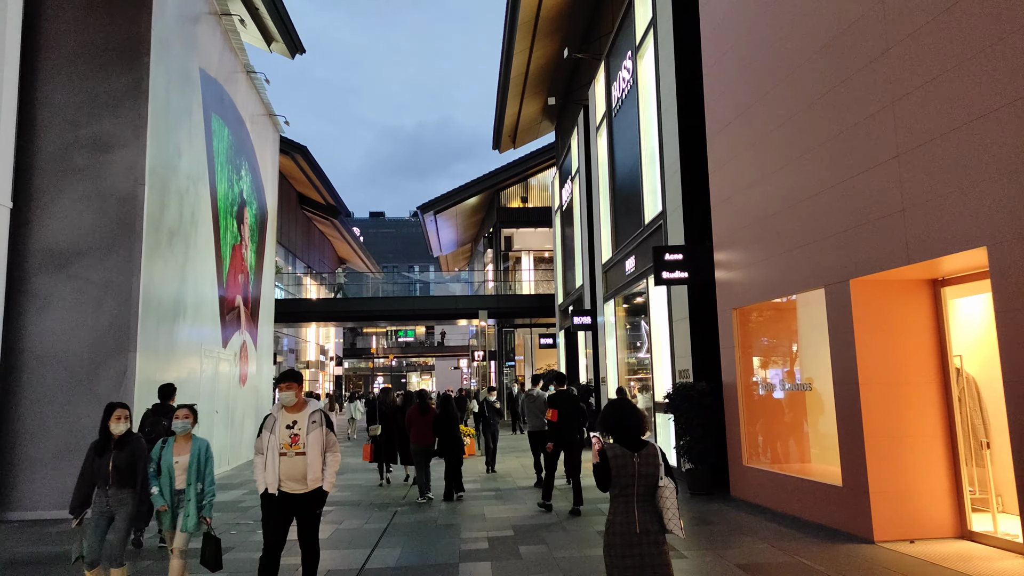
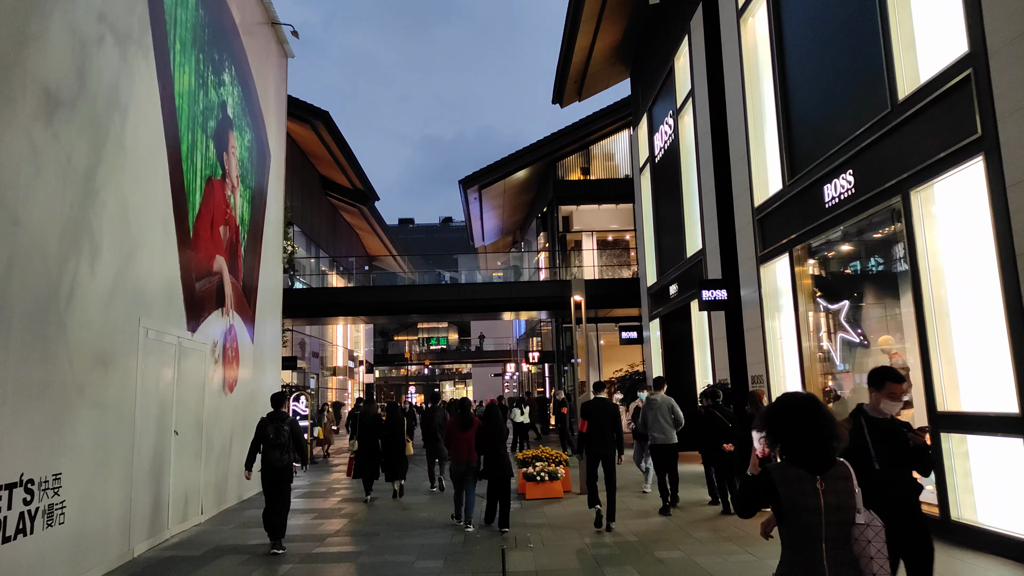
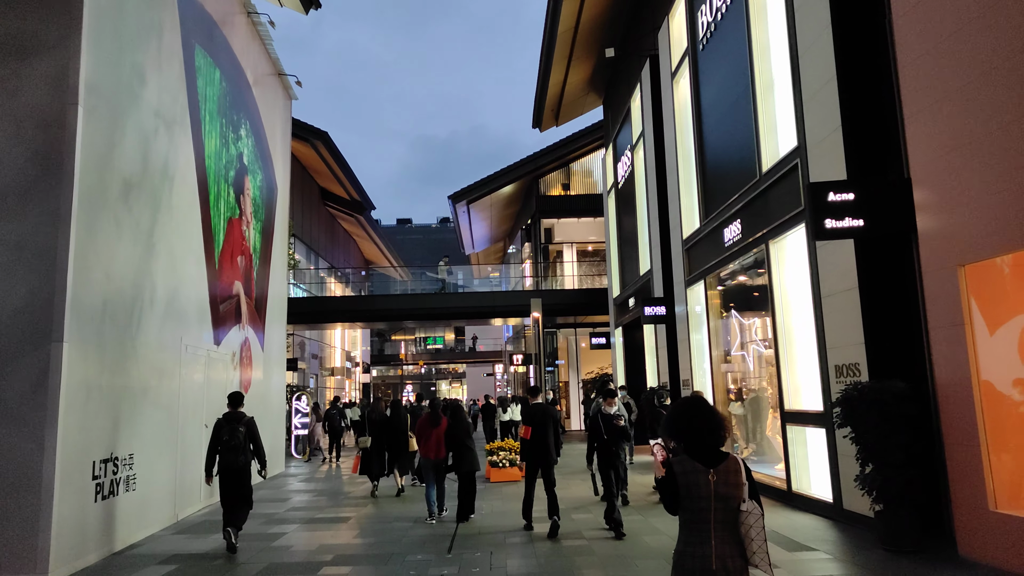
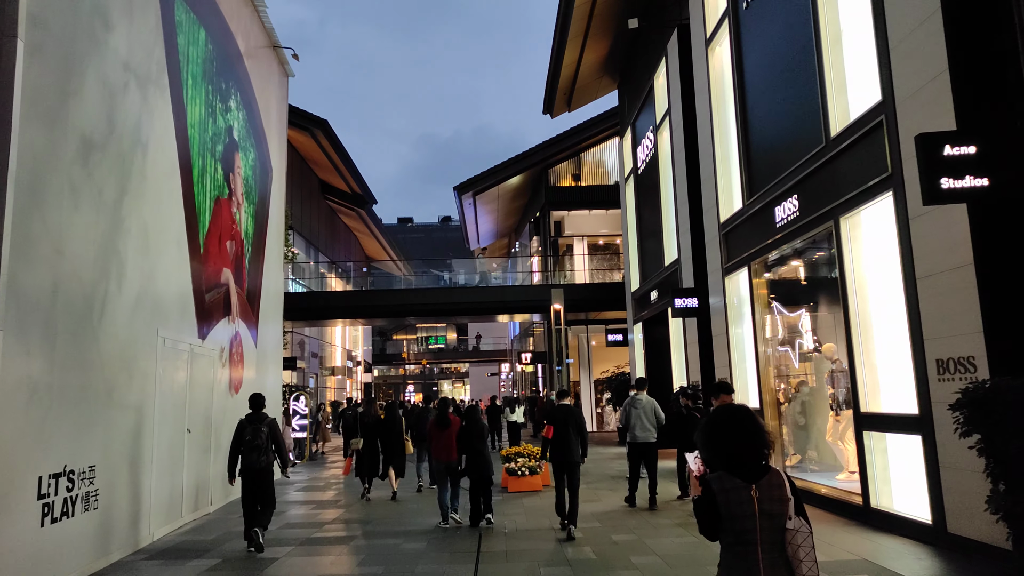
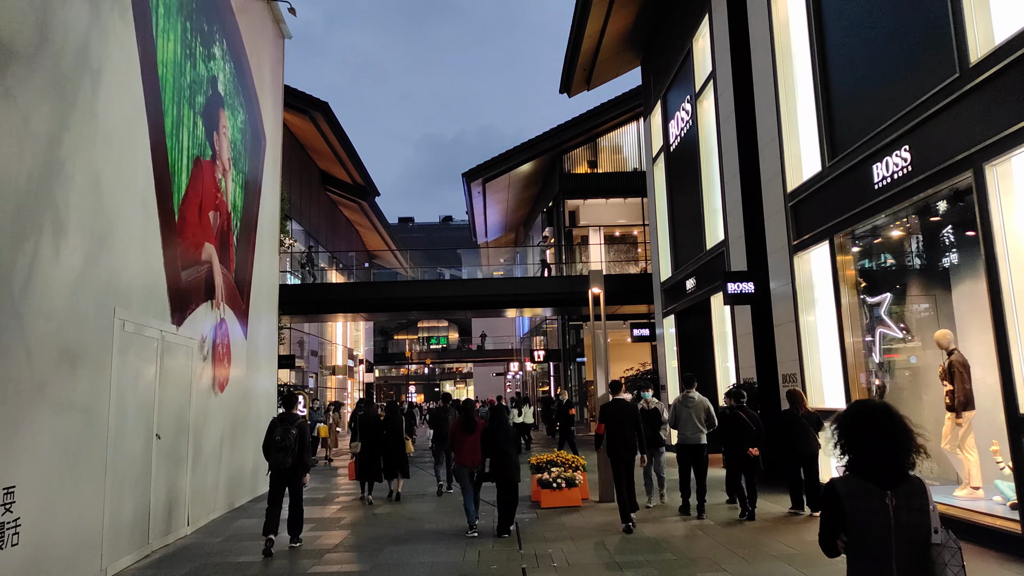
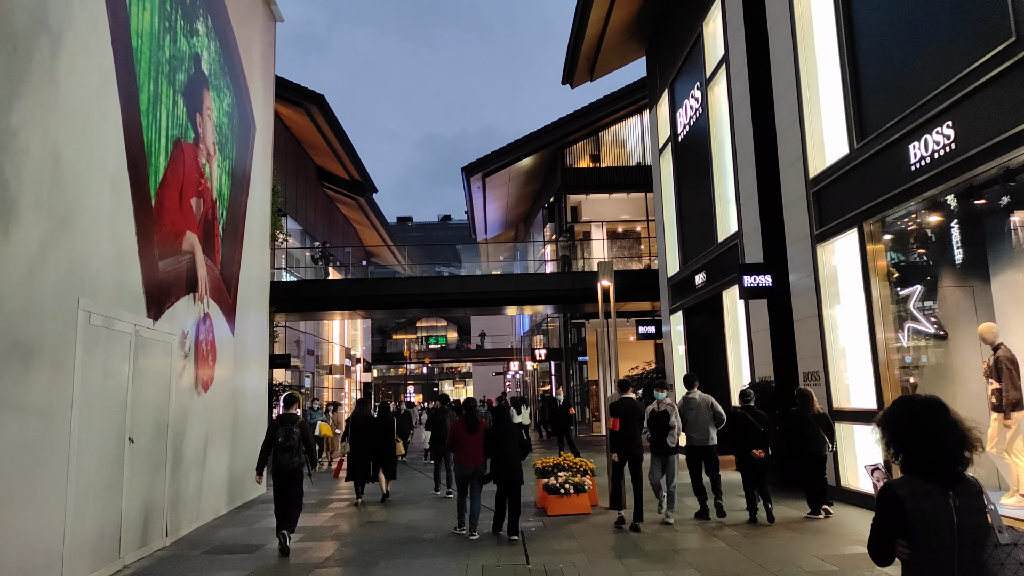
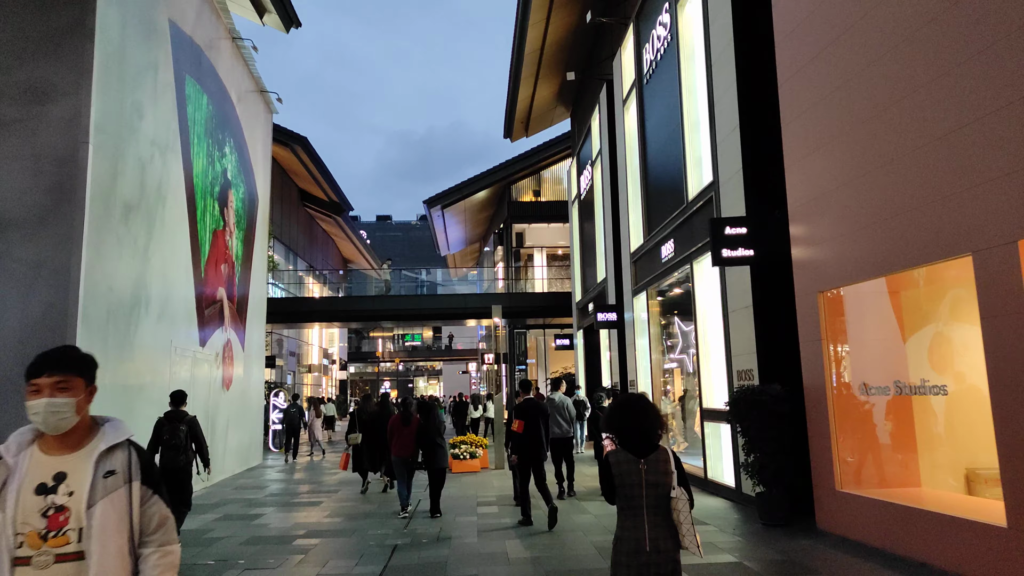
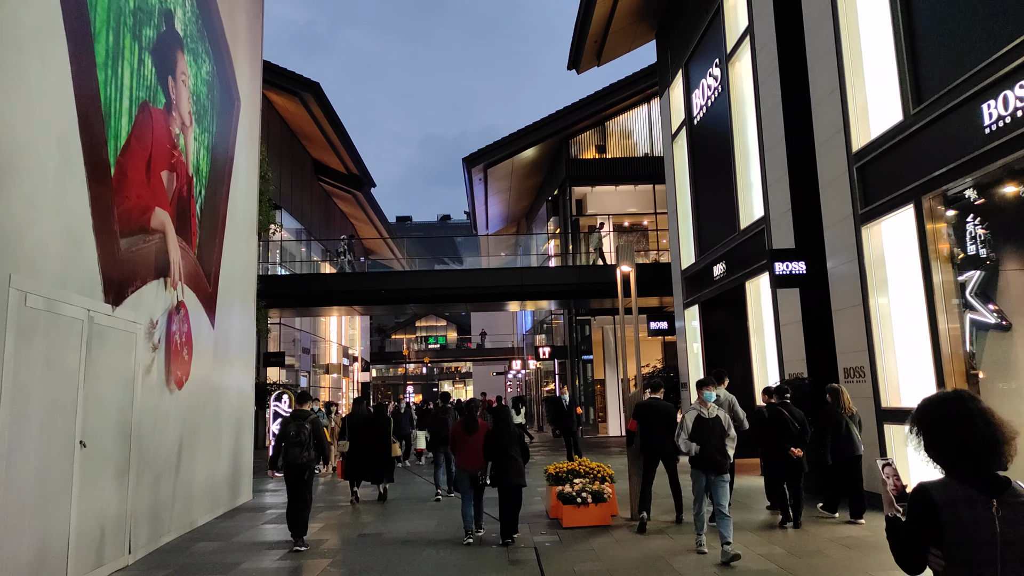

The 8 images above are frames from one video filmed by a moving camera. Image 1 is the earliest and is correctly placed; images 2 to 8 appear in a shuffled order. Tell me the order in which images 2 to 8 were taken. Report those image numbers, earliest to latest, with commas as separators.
7, 3, 4, 2, 5, 6, 8
